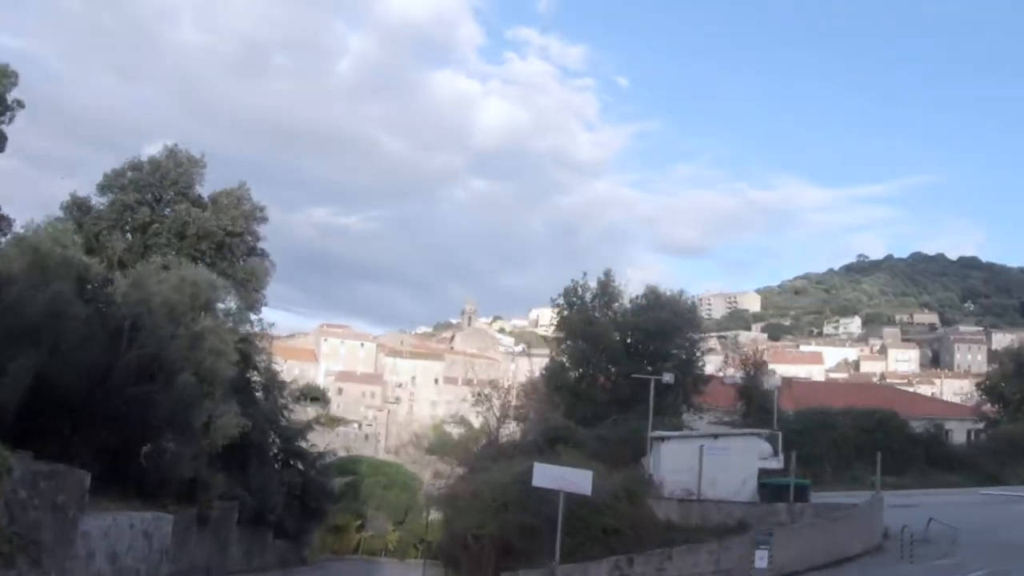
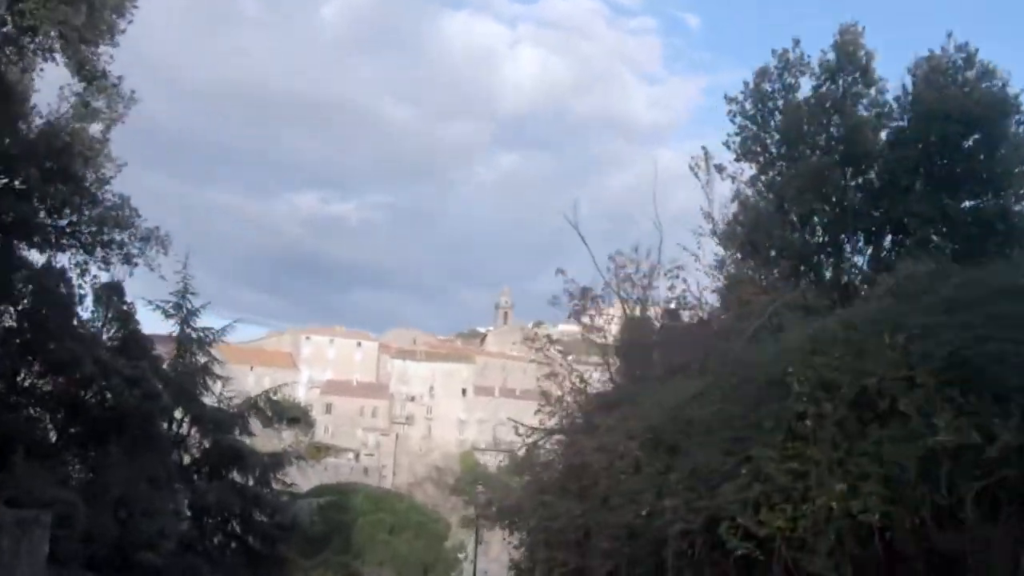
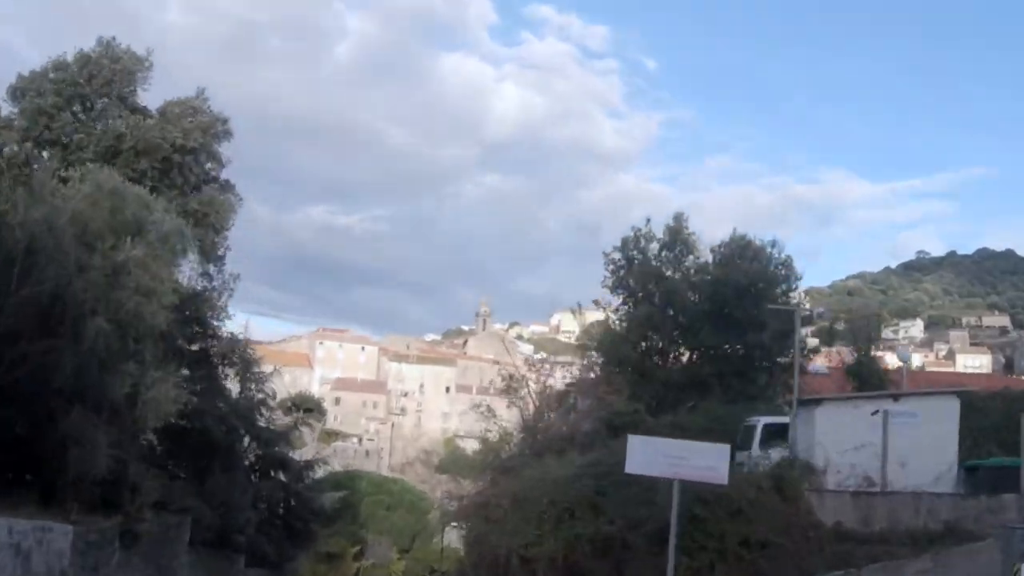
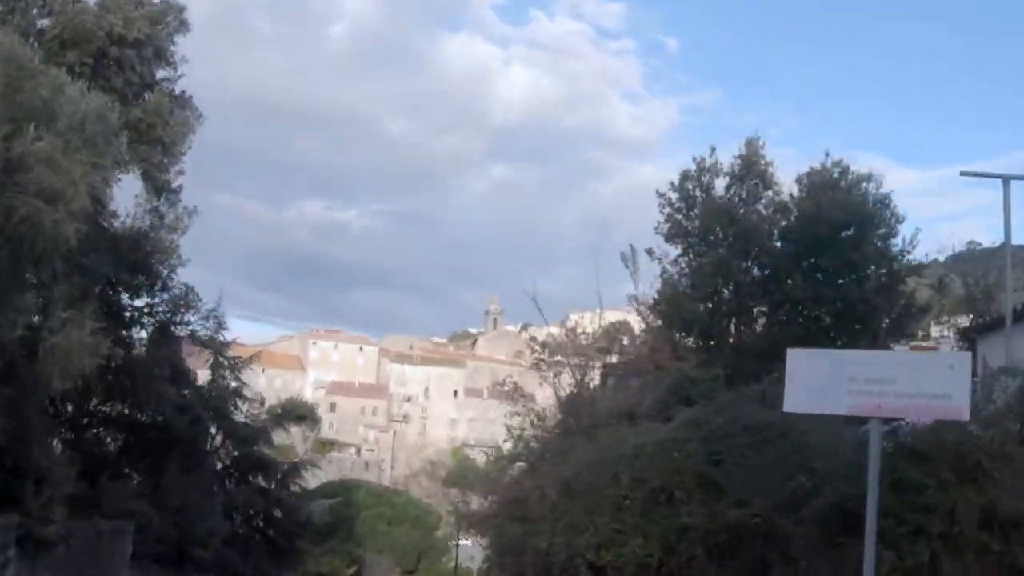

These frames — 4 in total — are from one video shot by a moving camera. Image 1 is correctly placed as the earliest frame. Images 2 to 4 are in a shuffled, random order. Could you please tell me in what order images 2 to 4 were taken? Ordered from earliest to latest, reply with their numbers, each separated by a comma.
3, 4, 2
